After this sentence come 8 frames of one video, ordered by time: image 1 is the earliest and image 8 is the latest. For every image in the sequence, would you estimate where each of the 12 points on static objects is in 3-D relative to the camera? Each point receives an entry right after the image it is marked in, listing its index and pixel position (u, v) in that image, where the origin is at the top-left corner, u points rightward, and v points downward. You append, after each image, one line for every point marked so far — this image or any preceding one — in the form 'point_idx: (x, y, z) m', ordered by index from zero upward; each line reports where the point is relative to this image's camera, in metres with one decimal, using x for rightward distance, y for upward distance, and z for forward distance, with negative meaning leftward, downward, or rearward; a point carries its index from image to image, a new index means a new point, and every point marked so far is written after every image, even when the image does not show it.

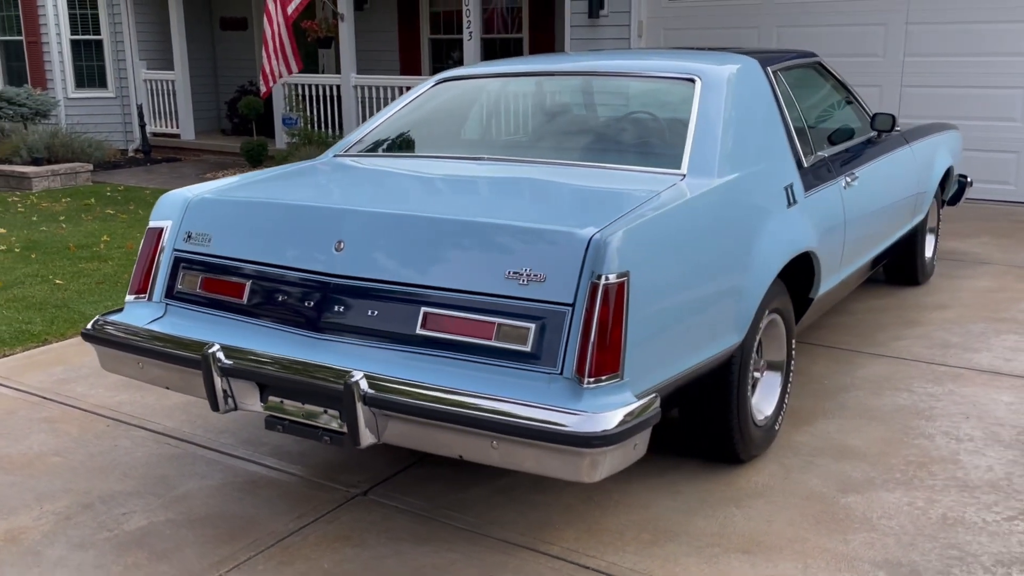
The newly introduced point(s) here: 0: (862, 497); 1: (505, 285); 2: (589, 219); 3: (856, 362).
0: (+1.2, -0.7, +3.4) m
1: (0.0, 0.0, +2.7) m
2: (+0.2, +0.2, +2.8) m
3: (+1.7, -0.4, +4.8) m
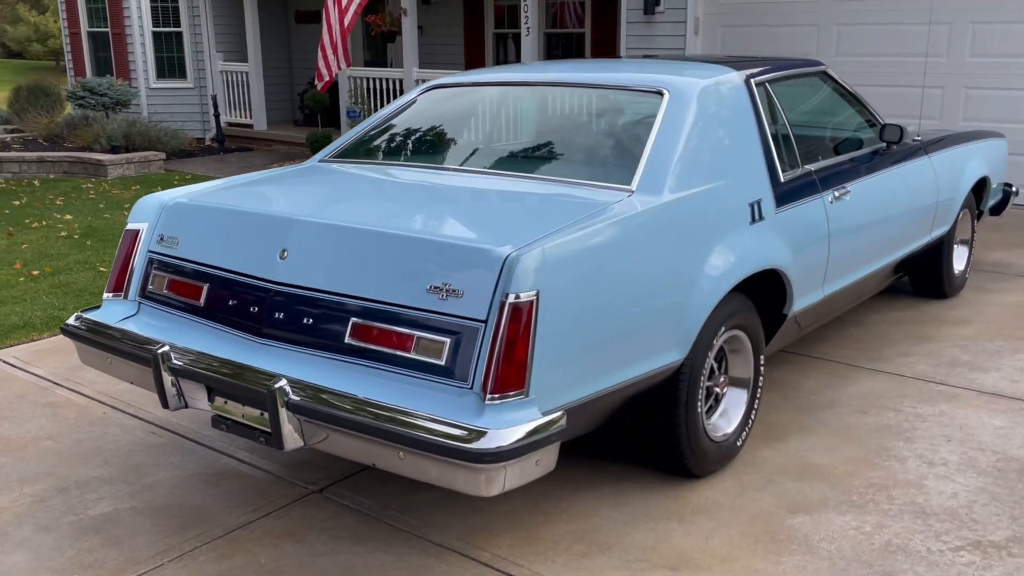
0: (+1.0, -0.8, +3.4) m
1: (-0.2, 0.0, +2.8) m
2: (0.0, +0.2, +2.8) m
3: (+1.7, -0.4, +4.7) m
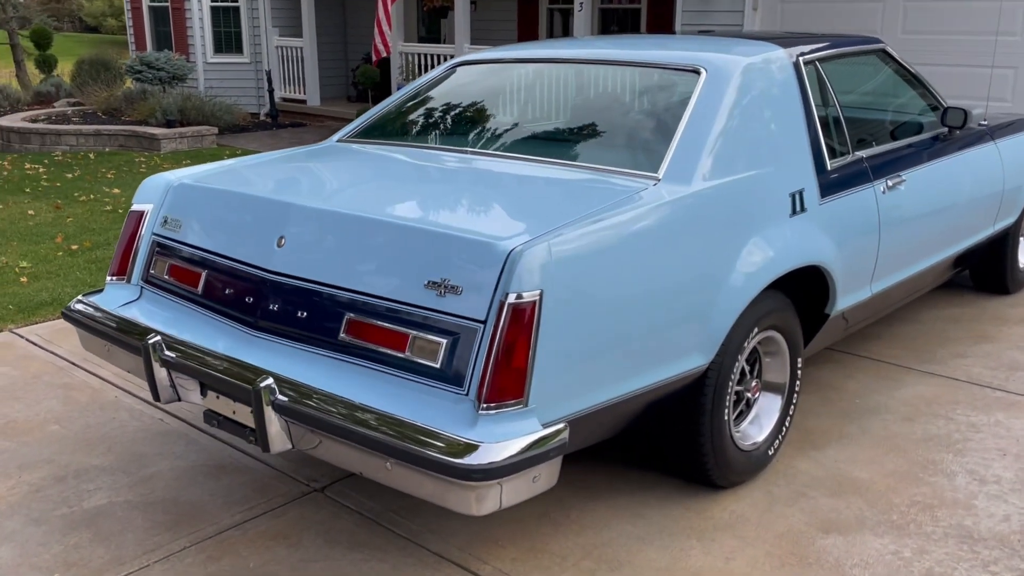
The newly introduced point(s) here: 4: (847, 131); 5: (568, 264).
0: (+1.1, -0.8, +3.1) m
1: (-0.2, 0.0, +2.5) m
2: (0.0, +0.2, +2.6) m
3: (+1.8, -0.4, +4.4) m
4: (+1.4, +0.6, +3.9) m
5: (+0.1, +0.1, +2.5) m
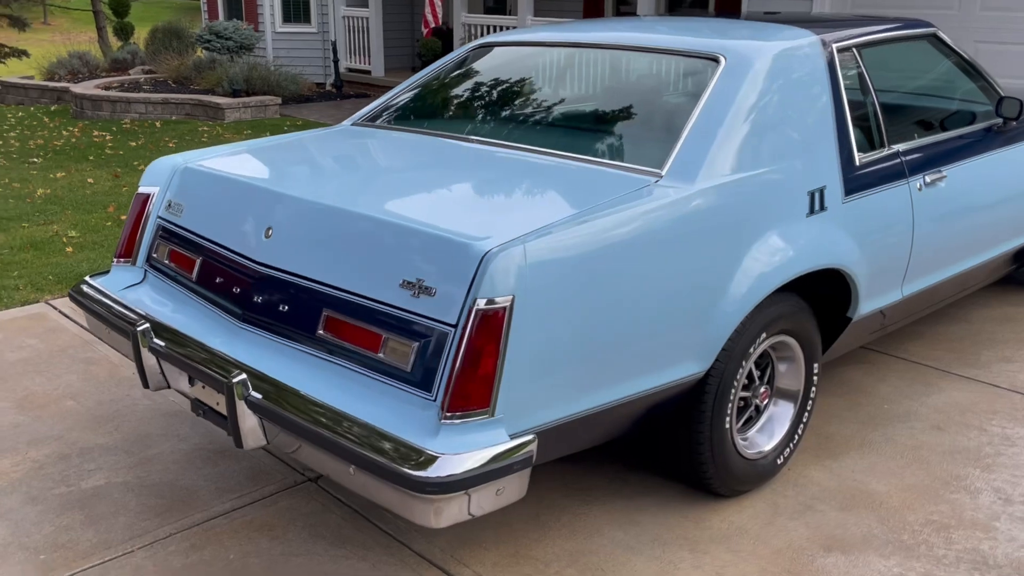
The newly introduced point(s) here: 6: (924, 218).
0: (+1.0, -0.8, +2.9) m
1: (-0.3, 0.0, +2.5) m
2: (0.0, +0.2, +2.5) m
3: (+1.9, -0.4, +4.2) m
4: (+1.4, +0.6, +3.7) m
5: (+0.1, +0.1, +2.4) m
6: (+1.6, +0.3, +3.7) m
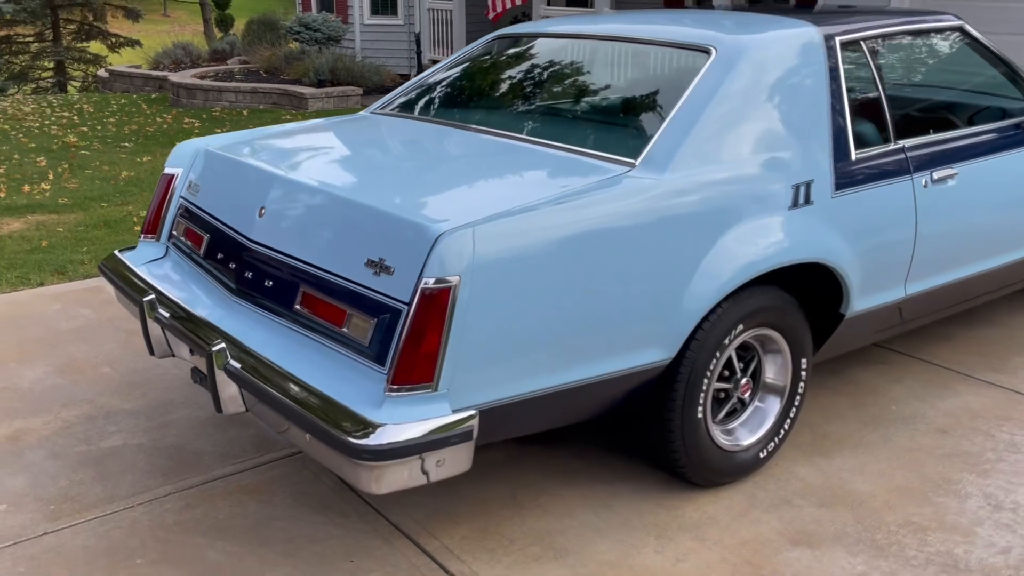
0: (+0.9, -0.8, +2.9) m
1: (-0.4, 0.0, +2.6) m
2: (-0.1, +0.2, +2.6) m
3: (+1.9, -0.4, +4.1) m
4: (+1.5, +0.6, +3.6) m
5: (0.0, +0.1, +2.5) m
6: (+1.6, +0.3, +3.6) m
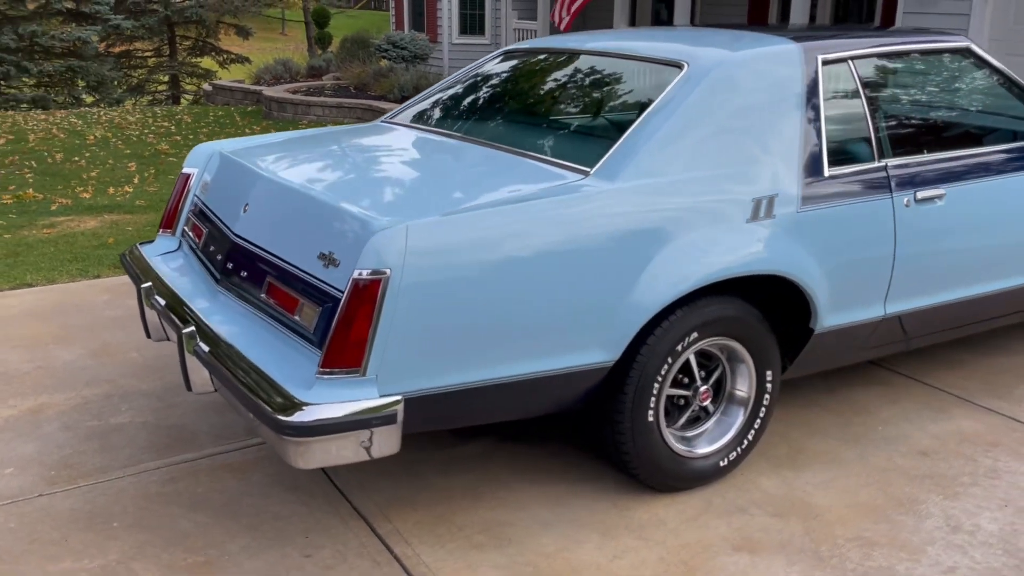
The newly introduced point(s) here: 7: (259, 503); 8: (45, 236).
0: (+0.7, -0.8, +3.0) m
1: (-0.6, +0.1, +2.8) m
2: (-0.3, +0.2, +2.7) m
3: (+1.8, -0.5, +4.0) m
4: (+1.4, +0.6, +3.6) m
5: (-0.2, +0.1, +2.6) m
6: (+1.5, +0.2, +3.6) m
7: (-0.9, -0.7, +3.2) m
8: (-3.6, +0.4, +7.5) m
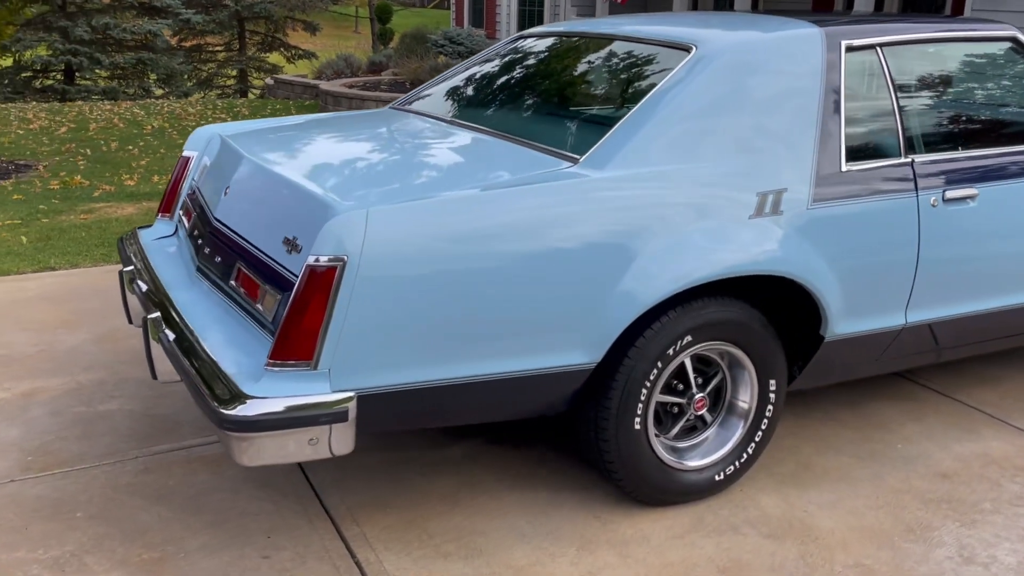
0: (+0.6, -0.8, +2.7) m
1: (-0.6, +0.1, +2.6) m
2: (-0.4, +0.2, +2.6) m
3: (+1.8, -0.6, +3.7) m
4: (+1.4, +0.5, +3.4) m
5: (-0.3, +0.1, +2.5) m
6: (+1.5, +0.2, +3.3) m
7: (-0.9, -0.7, +3.1) m
8: (-3.4, +0.5, +7.5) m
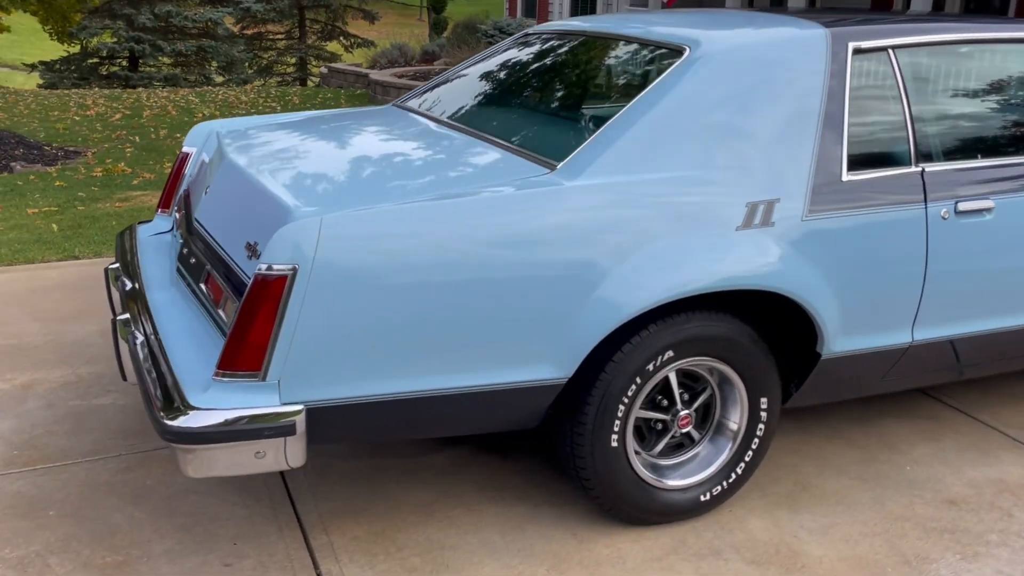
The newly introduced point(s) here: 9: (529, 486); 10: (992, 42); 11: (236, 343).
0: (+0.5, -0.9, +2.6) m
1: (-0.7, +0.1, +2.6) m
2: (-0.5, +0.2, +2.5) m
3: (+1.8, -0.6, +3.5) m
4: (+1.4, +0.5, +3.2) m
5: (-0.4, +0.1, +2.4) m
6: (+1.4, +0.1, +3.1) m
7: (-1.0, -0.7, +3.1) m
8: (-3.2, +0.6, +7.6) m
9: (+0.1, -0.7, +3.2) m
10: (+1.5, +0.8, +3.3) m
11: (-0.7, -0.1, +2.4) m
